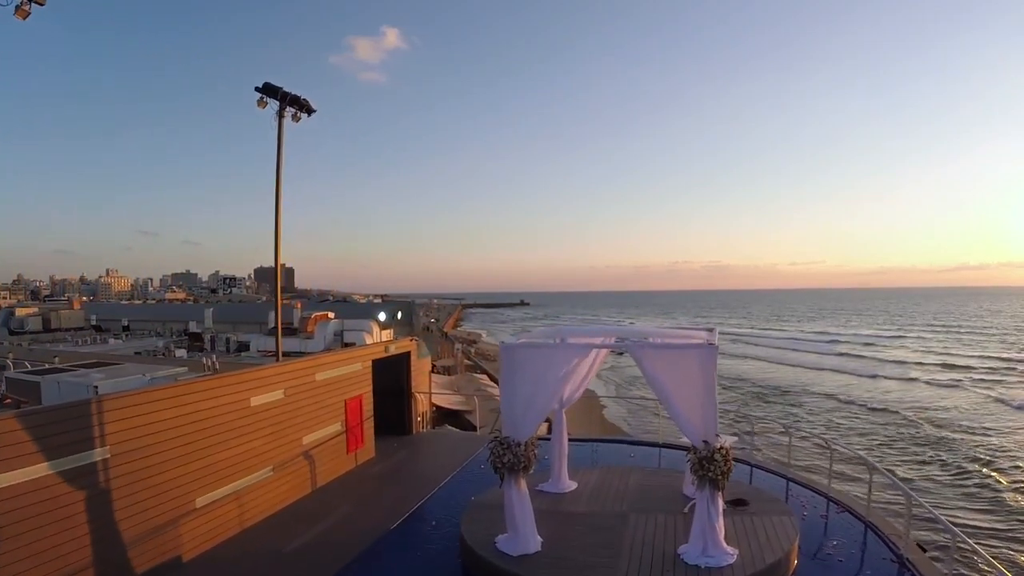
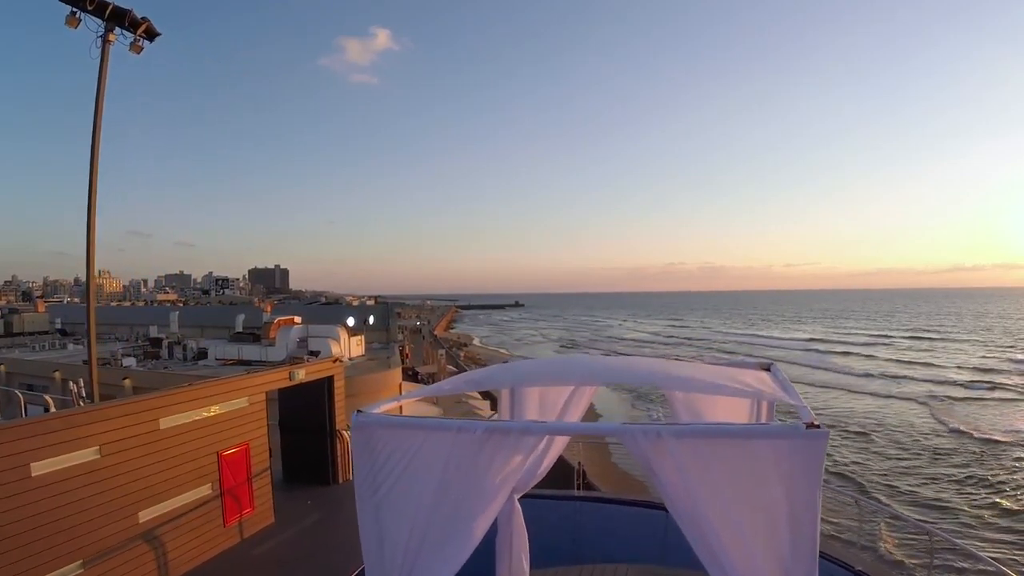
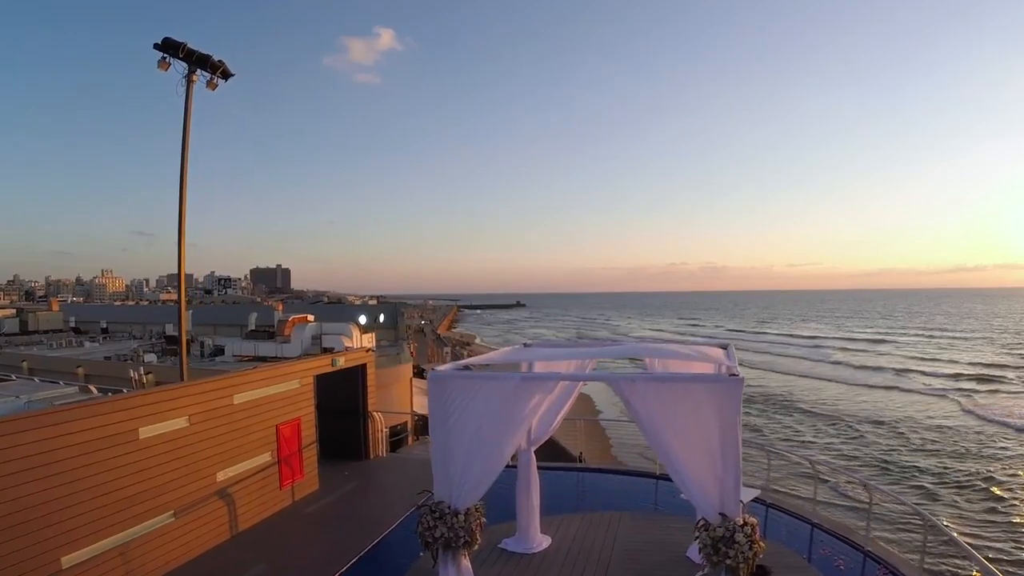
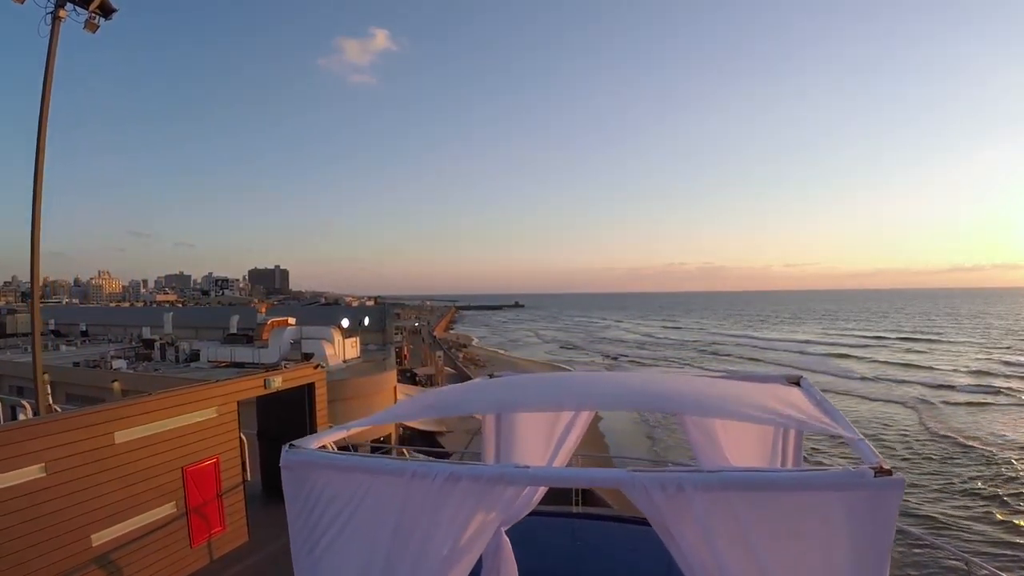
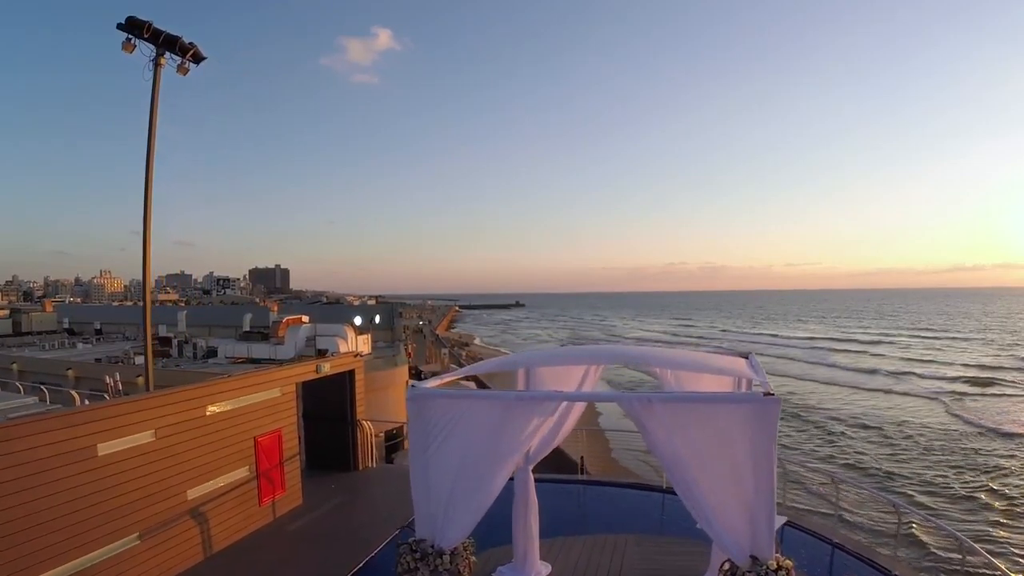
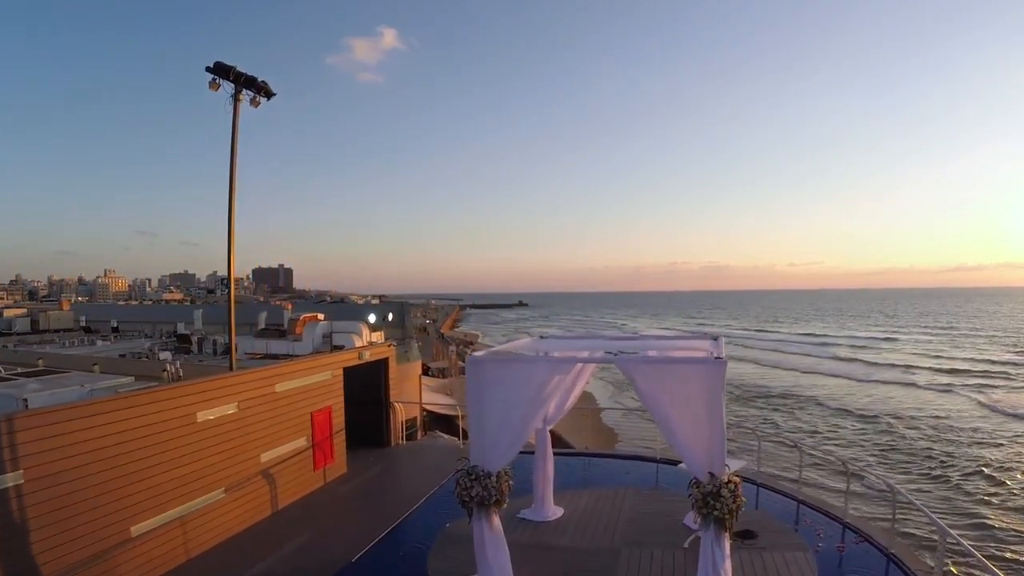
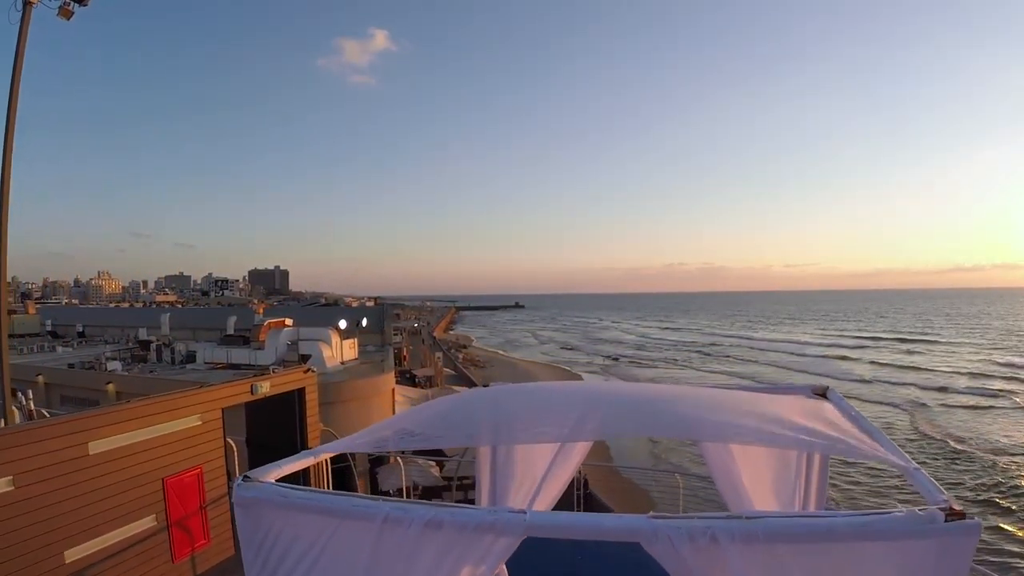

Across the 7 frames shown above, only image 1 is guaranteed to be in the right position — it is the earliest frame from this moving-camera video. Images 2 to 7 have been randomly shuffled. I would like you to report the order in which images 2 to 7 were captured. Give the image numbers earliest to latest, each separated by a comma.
6, 3, 5, 2, 4, 7
